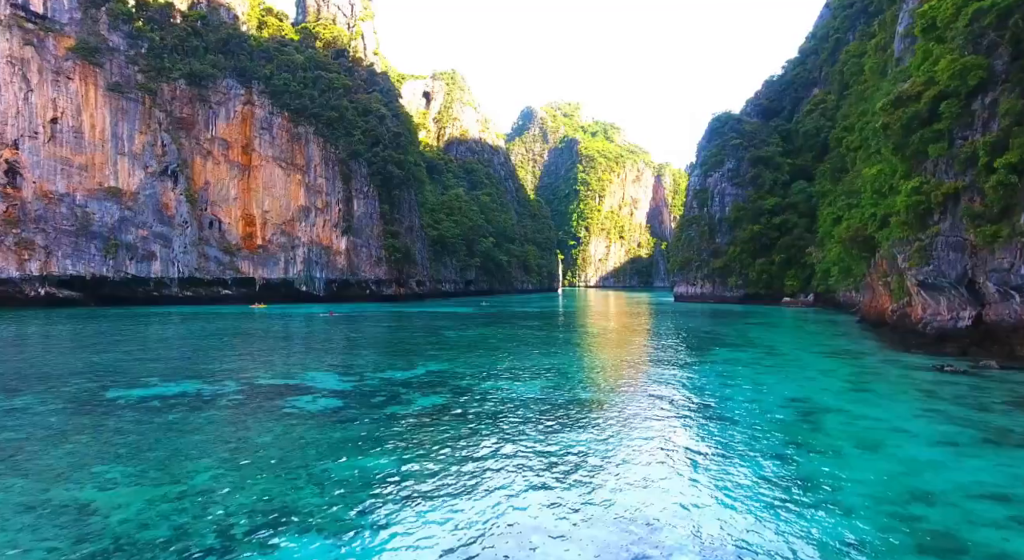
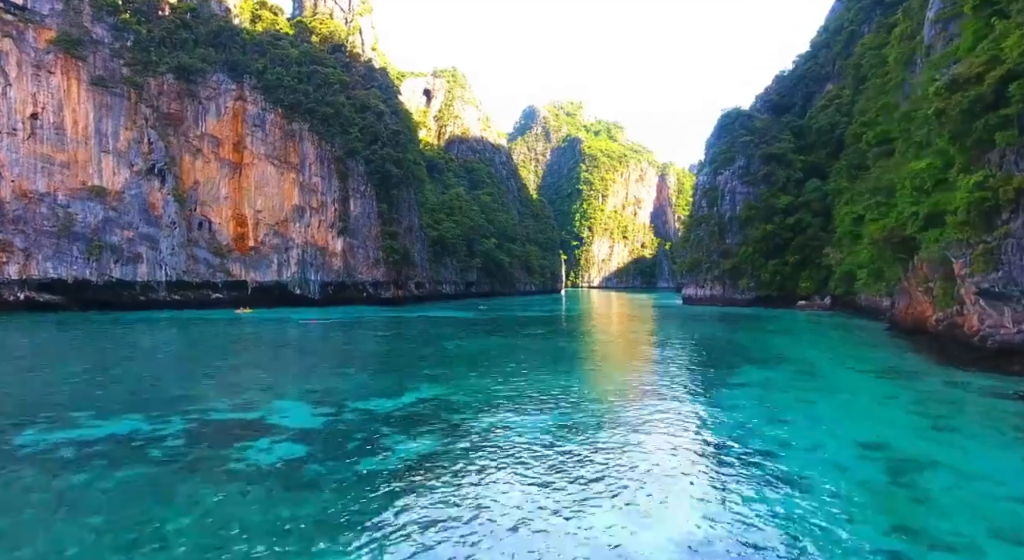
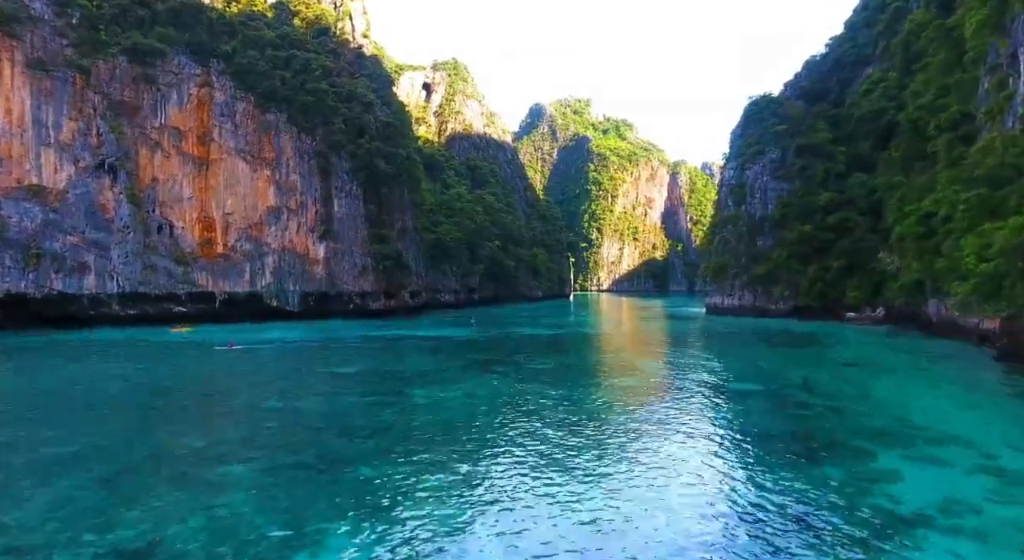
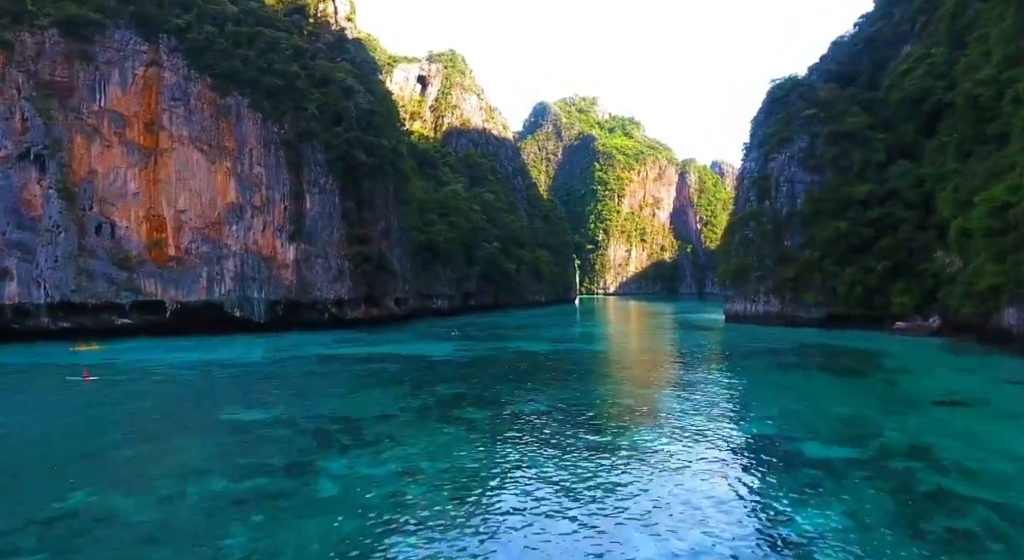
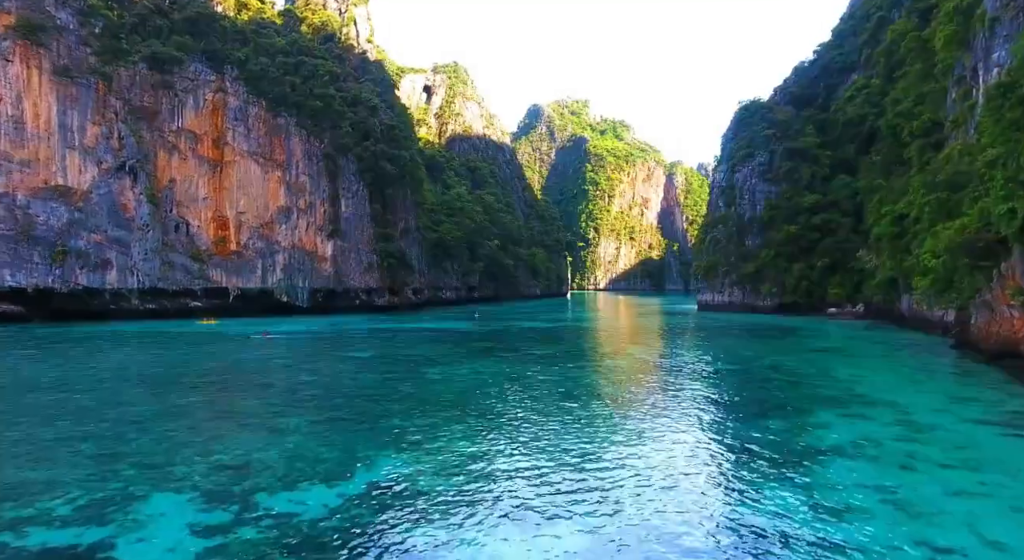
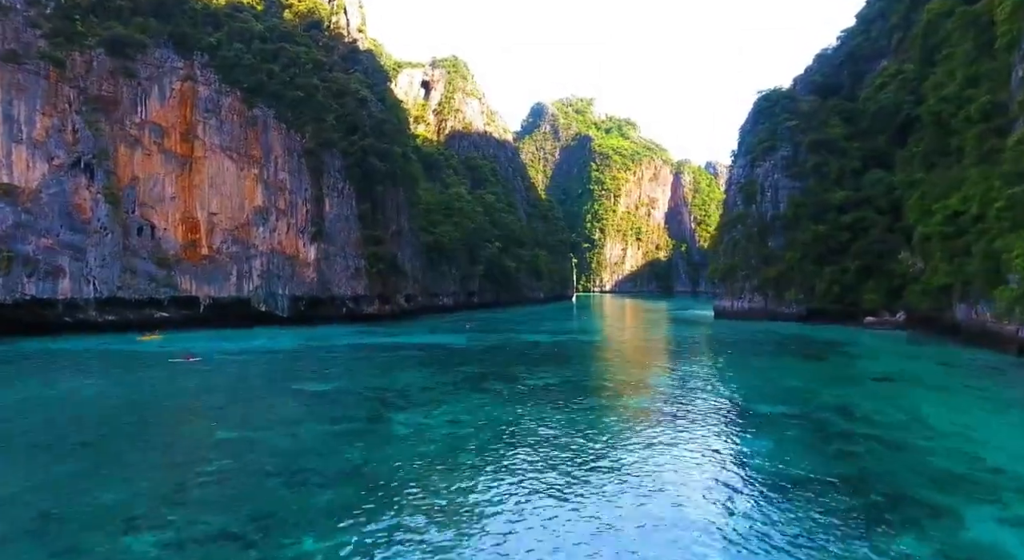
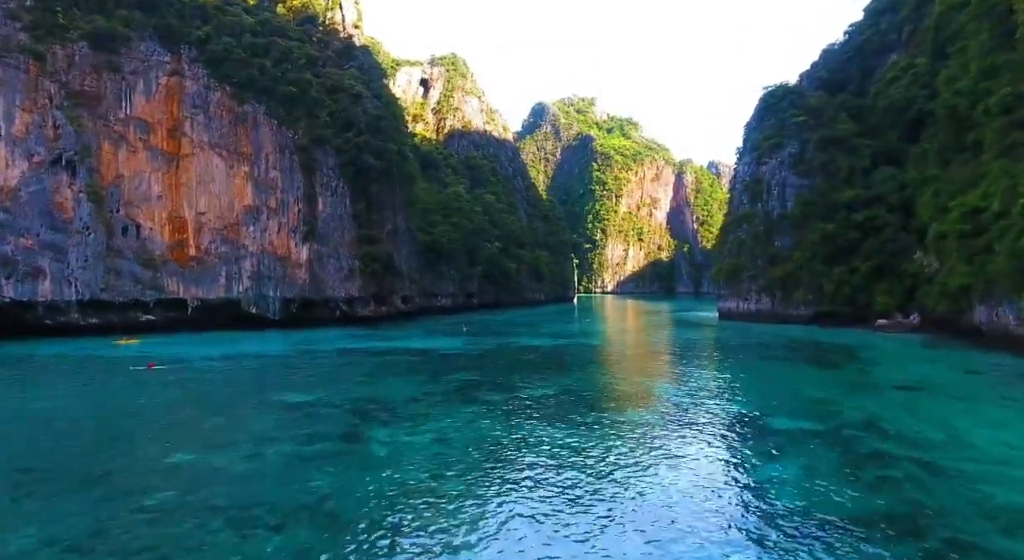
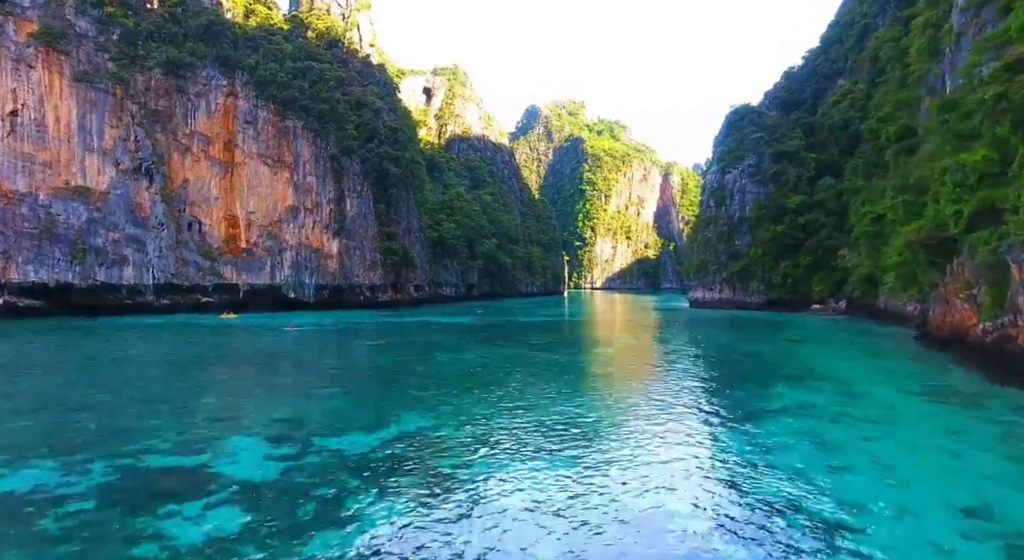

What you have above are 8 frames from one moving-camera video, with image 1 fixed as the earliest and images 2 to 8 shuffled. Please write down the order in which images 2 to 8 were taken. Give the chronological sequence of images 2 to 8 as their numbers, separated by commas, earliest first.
2, 8, 5, 3, 6, 7, 4
